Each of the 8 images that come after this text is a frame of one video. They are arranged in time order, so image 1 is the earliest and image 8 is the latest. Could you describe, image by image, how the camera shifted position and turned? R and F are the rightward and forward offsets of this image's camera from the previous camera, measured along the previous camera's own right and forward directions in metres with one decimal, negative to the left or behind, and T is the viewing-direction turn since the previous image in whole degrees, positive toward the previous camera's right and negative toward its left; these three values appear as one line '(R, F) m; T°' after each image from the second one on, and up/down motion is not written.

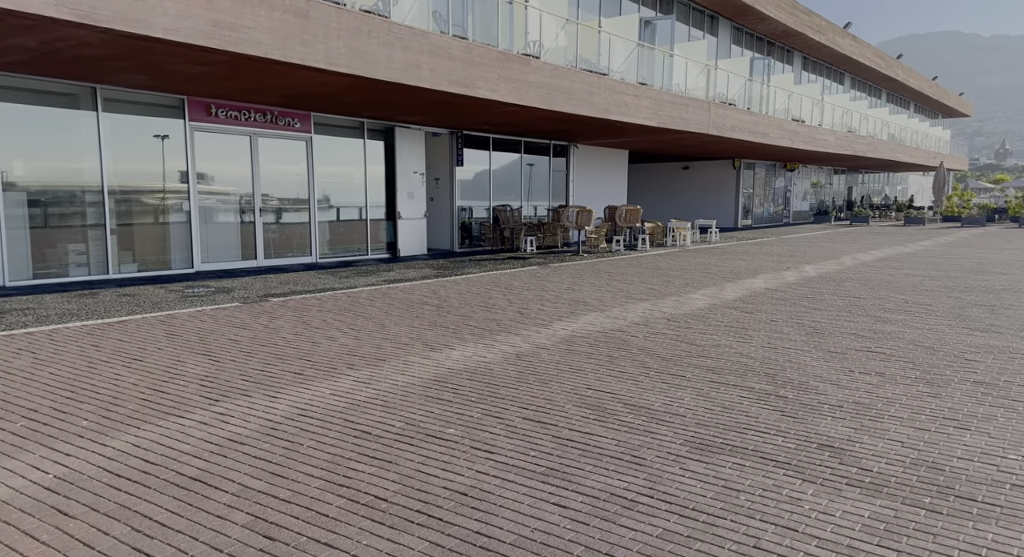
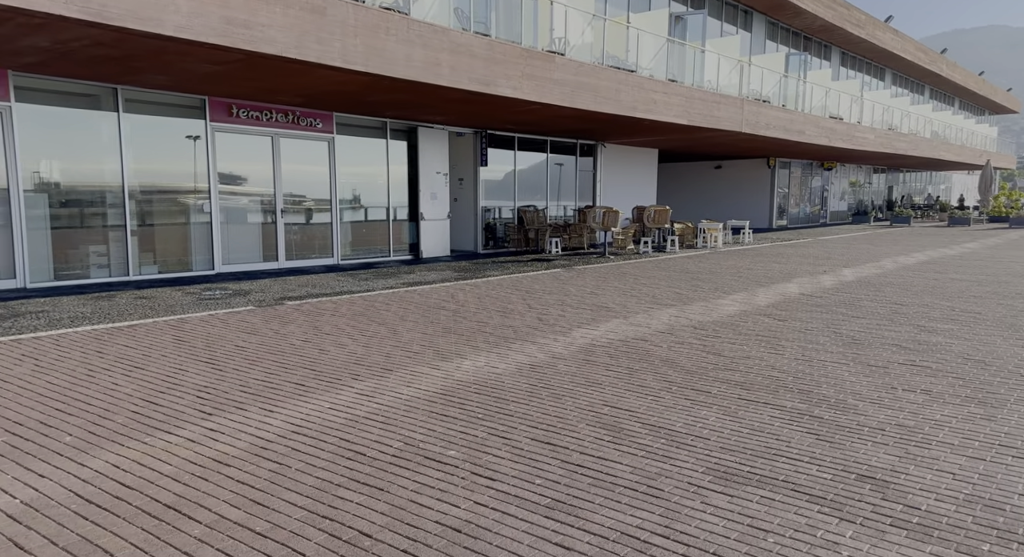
(+0.1, +0.3) m; -2°
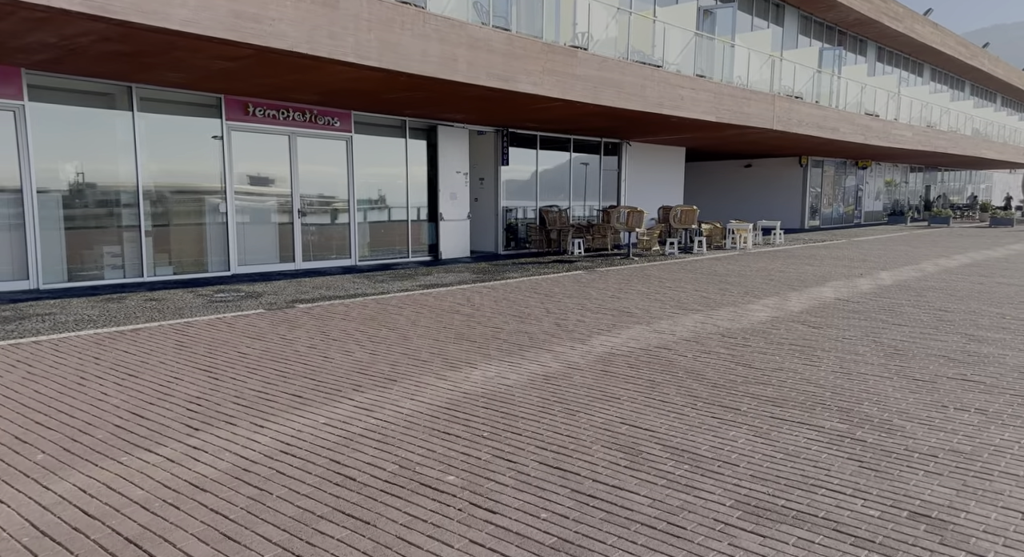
(+0.1, +0.4) m; -2°
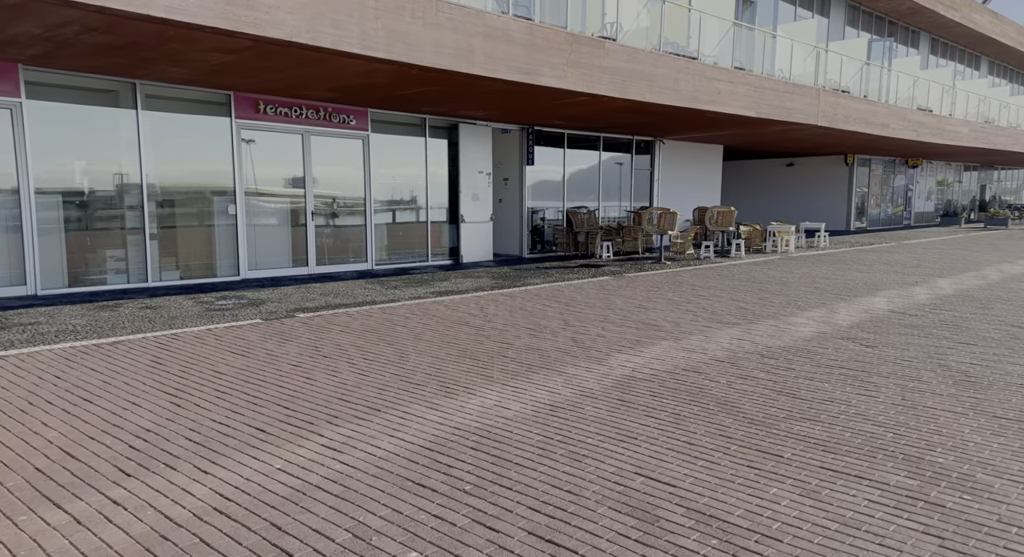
(+0.2, +0.8) m; -3°
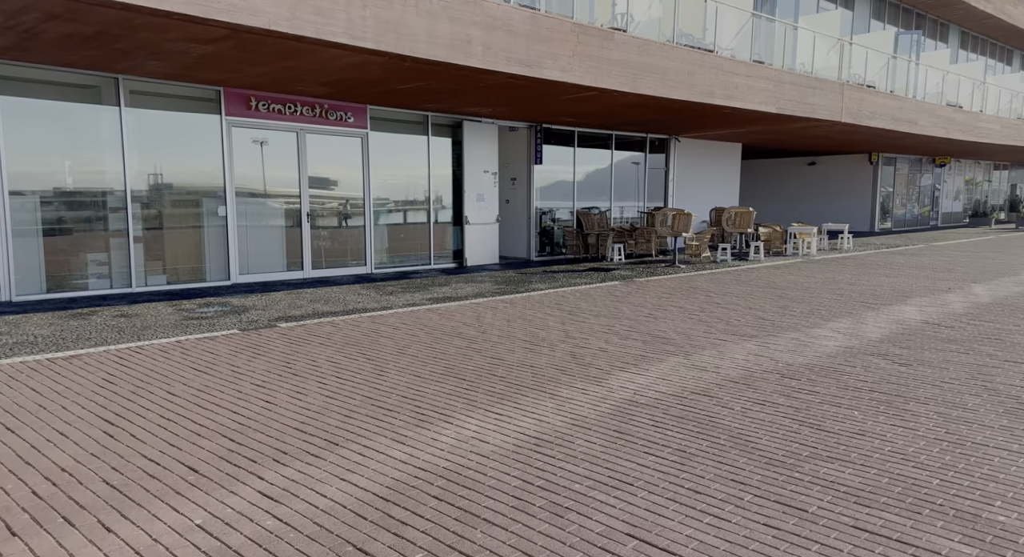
(+0.2, +0.7) m; -1°
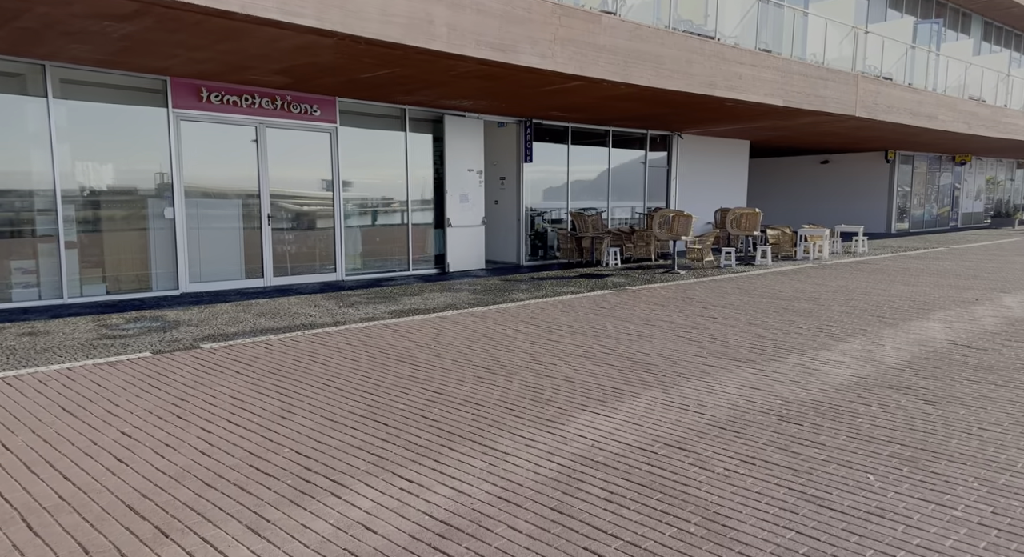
(+0.5, +1.1) m; -1°
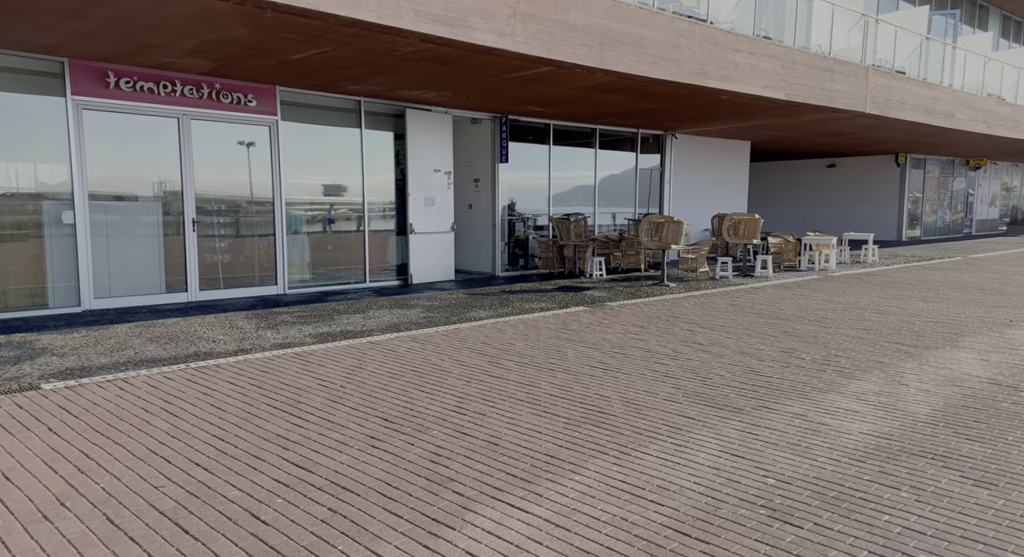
(+0.6, +1.5) m; 0°
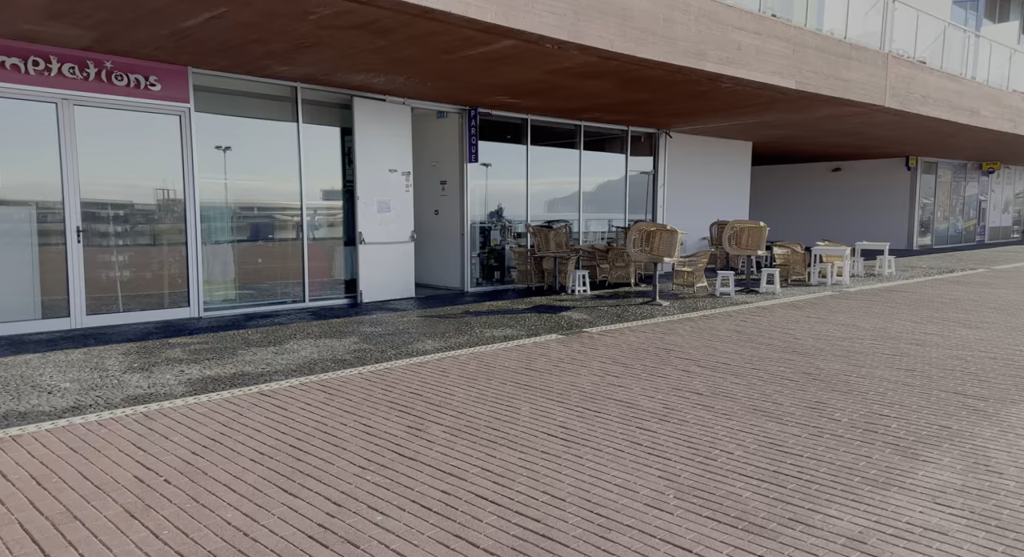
(+0.4, +1.8) m; 0°
